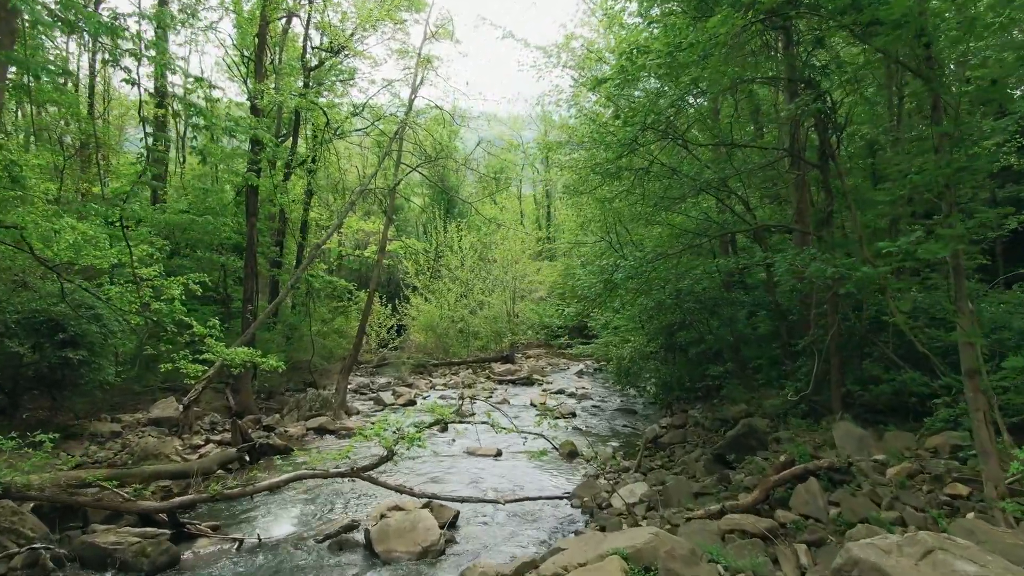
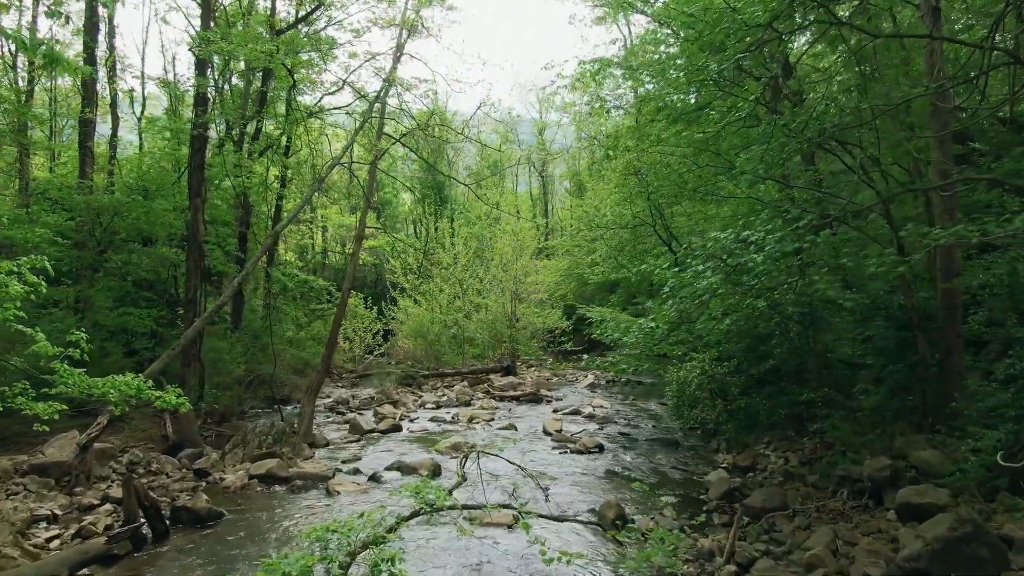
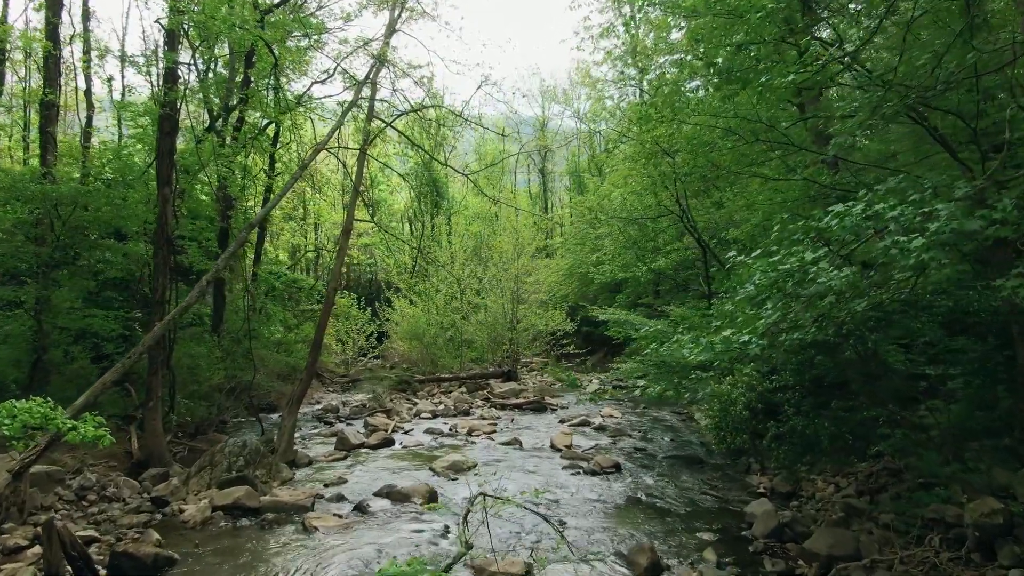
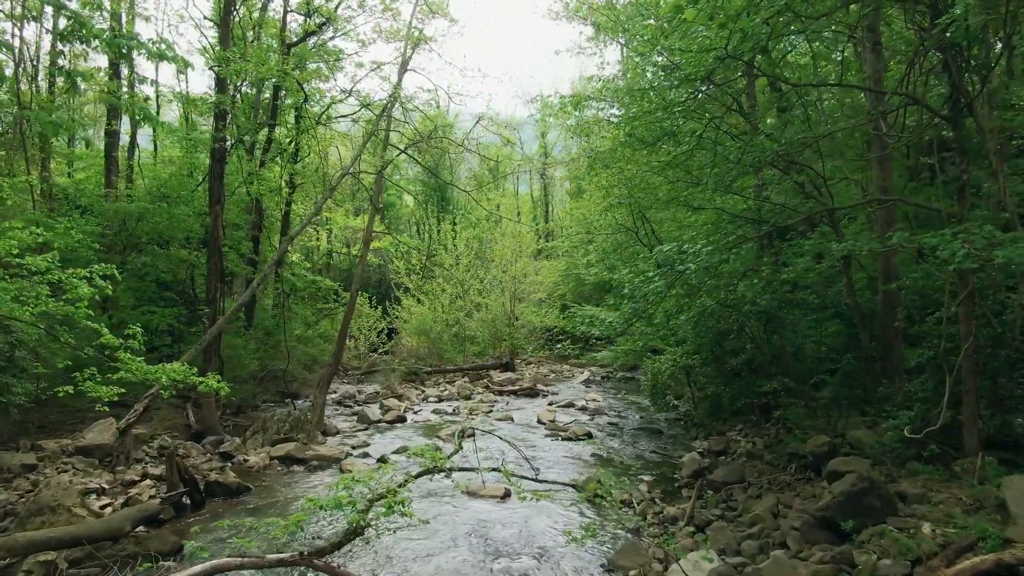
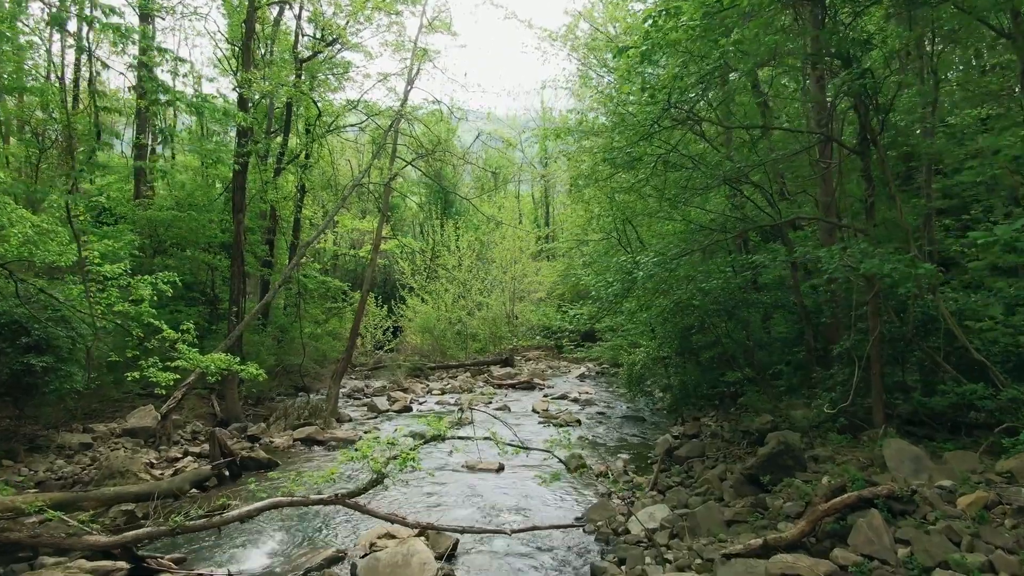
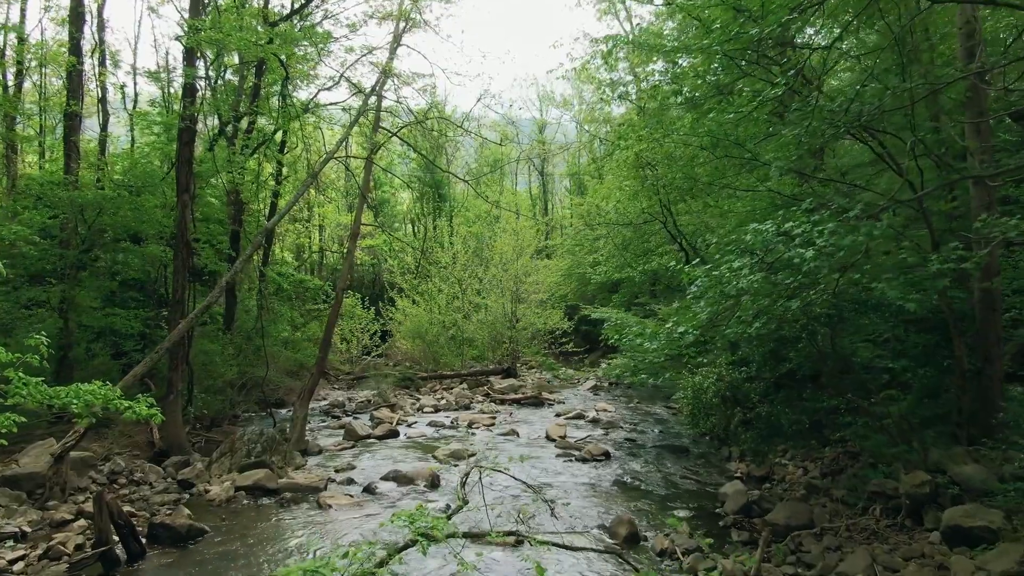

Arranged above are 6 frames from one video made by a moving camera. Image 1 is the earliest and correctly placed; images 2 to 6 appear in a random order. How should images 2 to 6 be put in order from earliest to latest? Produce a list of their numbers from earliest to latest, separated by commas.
5, 4, 2, 6, 3
